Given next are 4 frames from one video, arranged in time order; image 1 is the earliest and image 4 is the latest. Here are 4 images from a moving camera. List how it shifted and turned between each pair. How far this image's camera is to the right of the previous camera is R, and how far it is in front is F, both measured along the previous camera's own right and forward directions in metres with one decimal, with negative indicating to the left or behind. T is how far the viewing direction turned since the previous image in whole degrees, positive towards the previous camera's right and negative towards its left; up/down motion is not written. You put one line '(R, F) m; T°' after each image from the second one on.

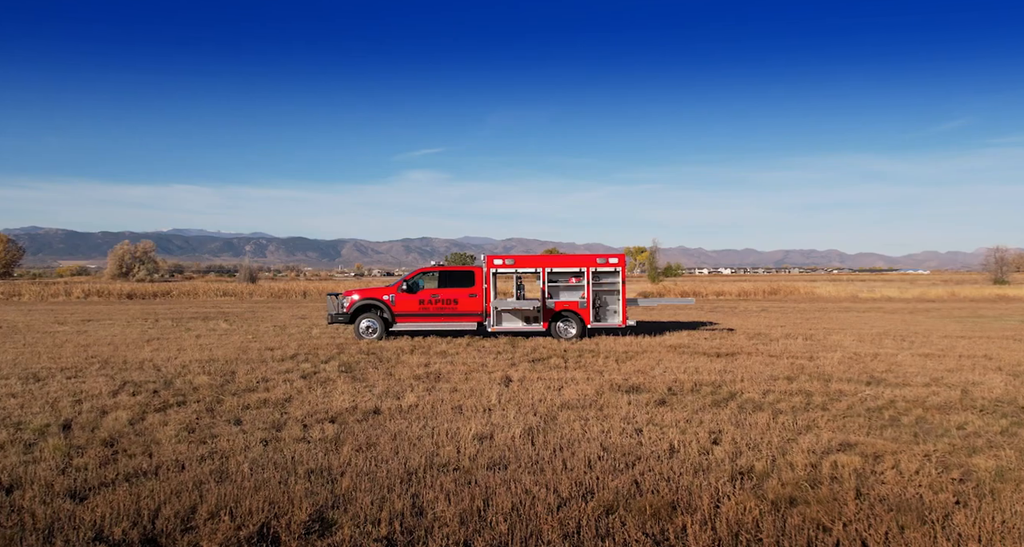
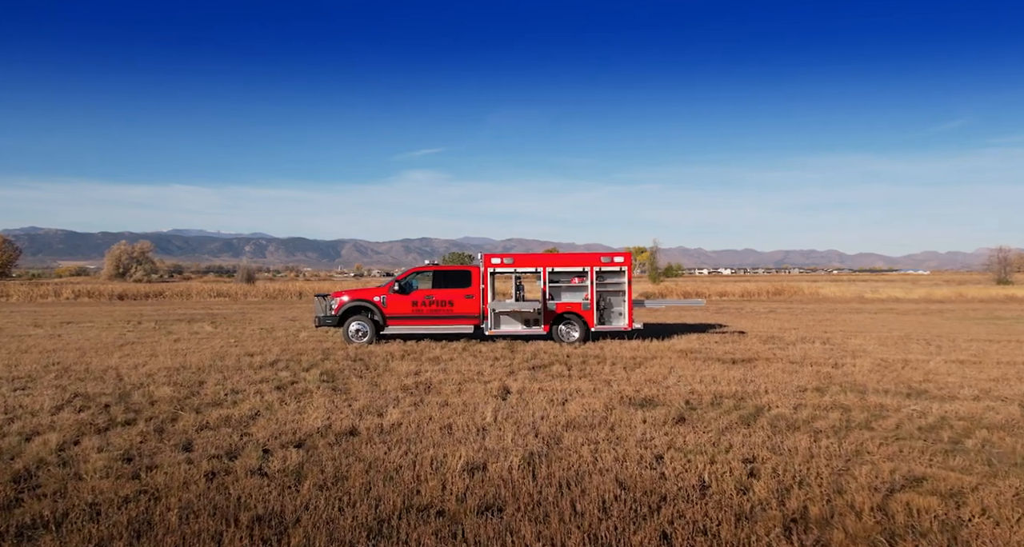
(0.0, +1.0) m; 0°
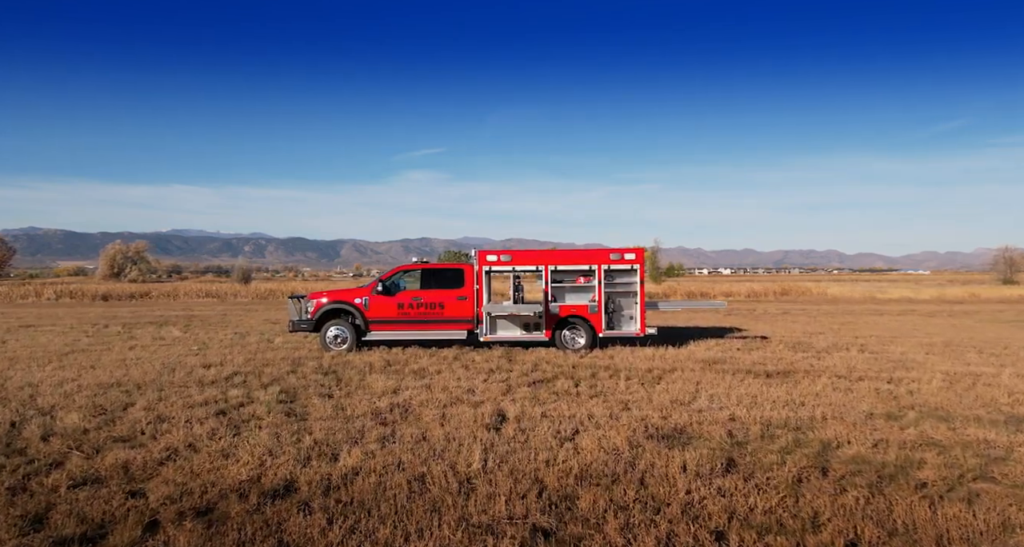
(0.0, +1.8) m; 0°
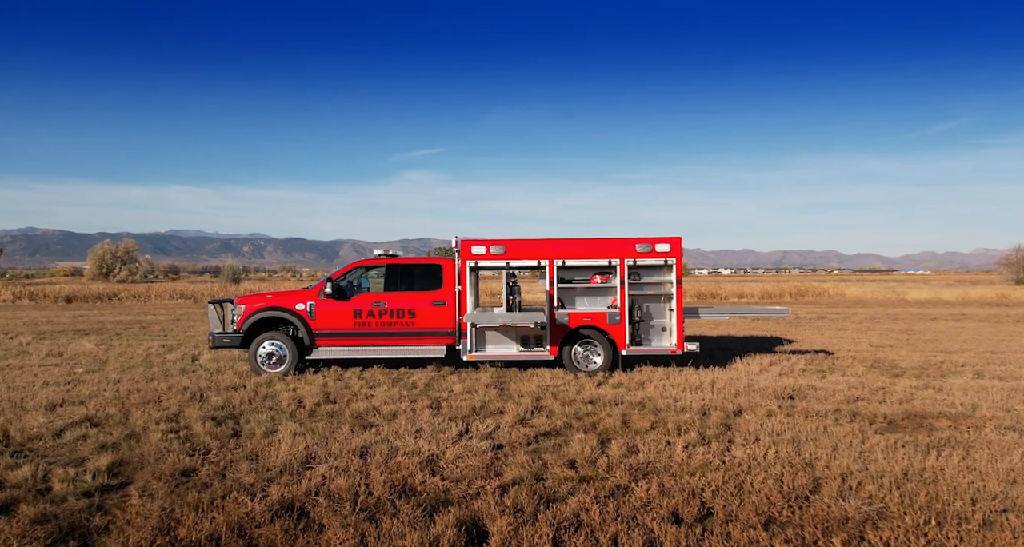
(+0.1, +3.7) m; 0°
